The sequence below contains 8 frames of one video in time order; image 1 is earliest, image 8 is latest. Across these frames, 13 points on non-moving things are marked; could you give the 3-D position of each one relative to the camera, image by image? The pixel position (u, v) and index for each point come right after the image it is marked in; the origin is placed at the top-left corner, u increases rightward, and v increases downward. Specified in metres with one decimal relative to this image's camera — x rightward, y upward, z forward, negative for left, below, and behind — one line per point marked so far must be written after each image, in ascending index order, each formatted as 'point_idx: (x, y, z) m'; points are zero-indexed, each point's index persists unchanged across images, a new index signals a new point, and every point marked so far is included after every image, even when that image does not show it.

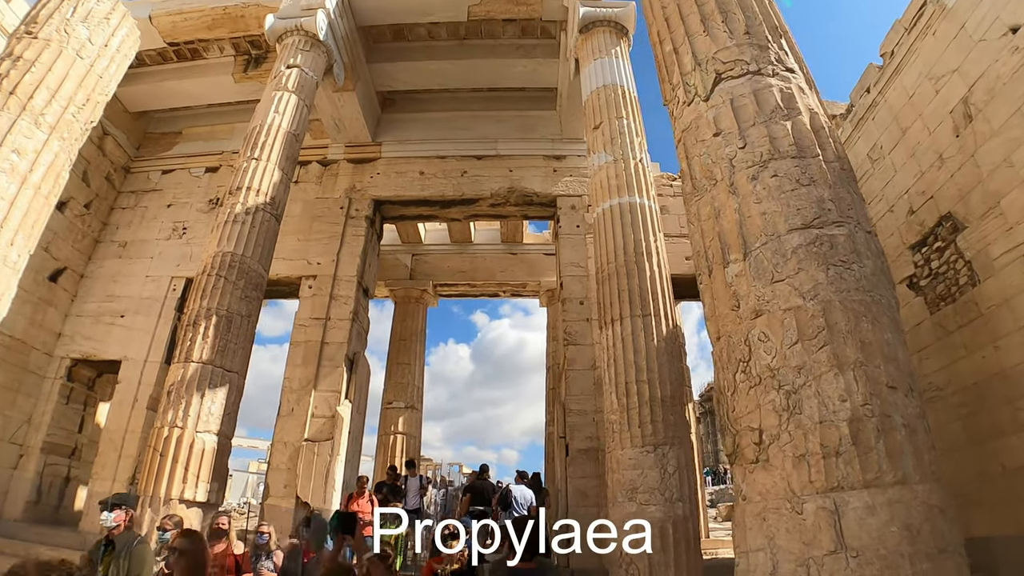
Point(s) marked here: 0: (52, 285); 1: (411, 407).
0: (-10.6, 0.0, +12.9) m
1: (-2.9, -3.4, +15.8) m
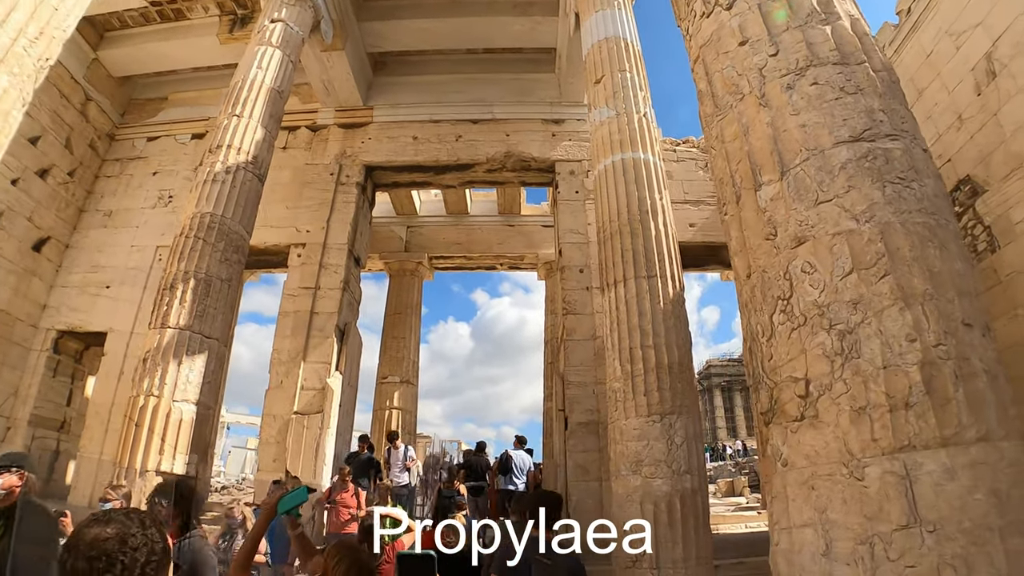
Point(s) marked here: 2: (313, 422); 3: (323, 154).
0: (-10.7, +0.7, +12.5) m
1: (-2.9, -2.6, +15.4) m
2: (-3.3, -2.2, +9.2) m
3: (-4.3, +3.0, +12.6) m
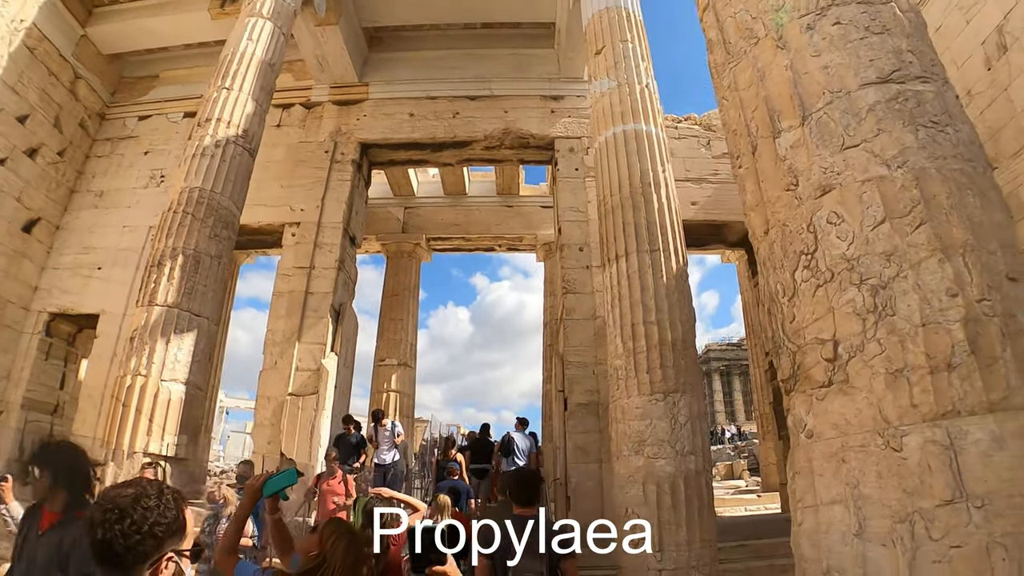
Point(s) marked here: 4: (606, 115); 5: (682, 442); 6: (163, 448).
0: (-10.7, +1.1, +12.2) m
1: (-3.0, -2.1, +15.3) m
2: (-3.3, -1.9, +9.1) m
3: (-4.3, +3.4, +12.3) m
4: (+1.2, +2.2, +7.0) m
5: (+1.4, -1.3, +4.7) m
6: (-3.8, -1.7, +6.1) m
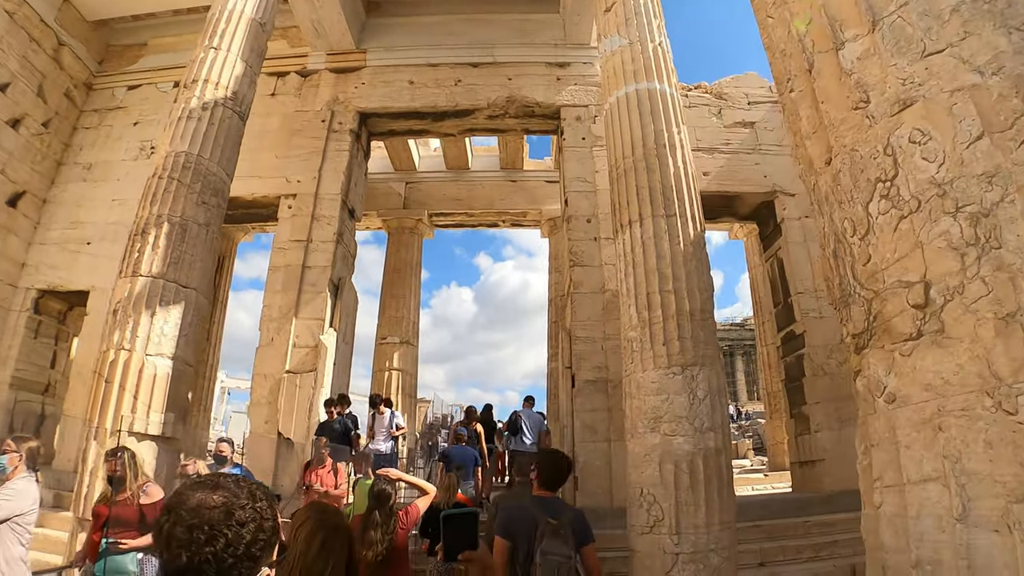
0: (-10.6, +1.7, +11.9) m
1: (-2.9, -1.4, +15.0) m
2: (-3.3, -1.5, +8.8) m
3: (-4.2, +4.0, +11.8) m
4: (+1.3, +2.5, +6.6) m
5: (+1.5, -1.0, +4.4) m
6: (-3.8, -1.4, +5.8) m
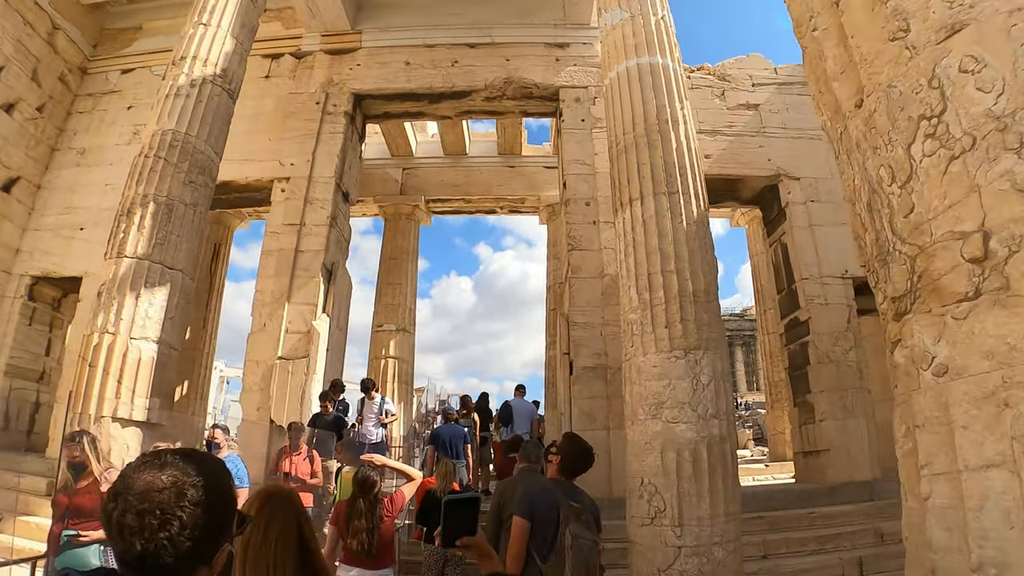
0: (-10.7, +2.0, +11.6) m
1: (-2.9, -1.1, +14.8) m
2: (-3.3, -1.2, +8.6) m
3: (-4.2, +4.3, +11.5) m
4: (+1.2, +2.7, +6.3) m
5: (+1.4, -0.9, +4.2) m
6: (-3.8, -1.2, +5.6) m
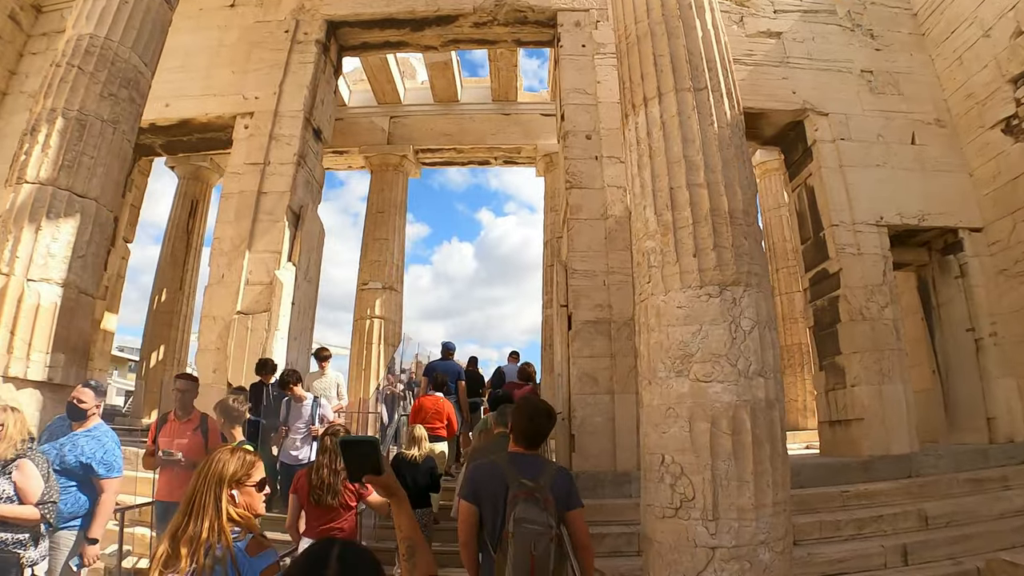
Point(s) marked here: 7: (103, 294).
0: (-10.8, +2.9, +10.4) m
1: (-3.0, 0.0, +13.7) m
2: (-3.4, -0.5, +7.6) m
3: (-4.4, +5.2, +10.2) m
4: (+1.1, +3.3, +5.1) m
5: (+1.3, -0.4, +3.1) m
6: (-3.9, -0.7, +4.5) m
7: (-7.4, -0.1, +10.1) m
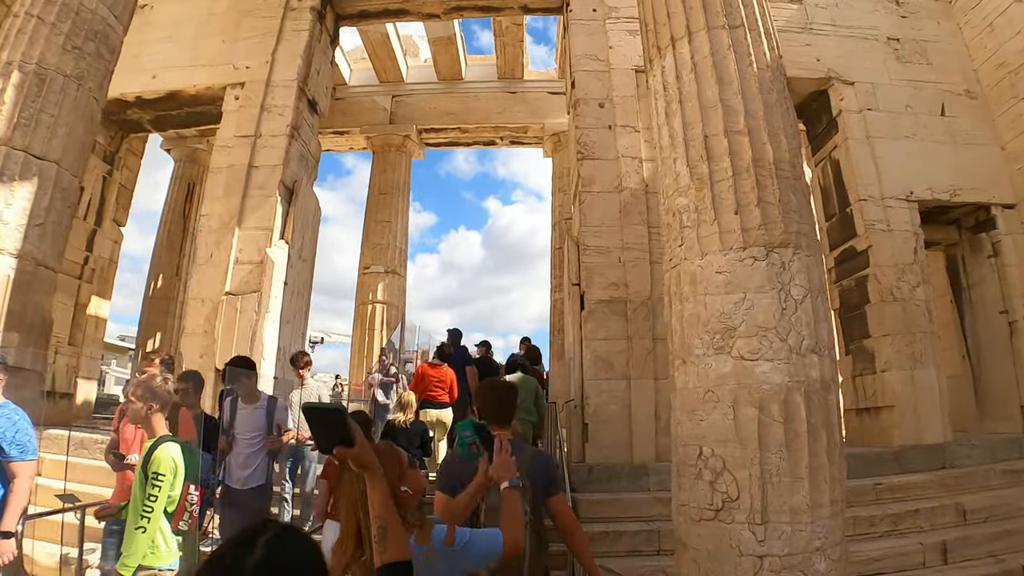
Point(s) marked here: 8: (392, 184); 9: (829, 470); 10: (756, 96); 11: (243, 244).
0: (-10.7, +3.2, +10.0) m
1: (-2.9, +0.4, +13.3) m
2: (-3.3, -0.2, +7.1) m
3: (-4.3, +5.5, +9.7) m
4: (+1.2, +3.5, +4.5) m
5: (+1.3, -0.2, +2.6) m
6: (-3.9, -0.5, +4.1) m
7: (-7.3, +0.2, +9.7) m
8: (-3.0, +2.6, +13.9) m
9: (+1.4, -0.8, +2.5) m
10: (+1.4, +1.1, +3.1) m
11: (-3.6, +0.6, +7.5) m
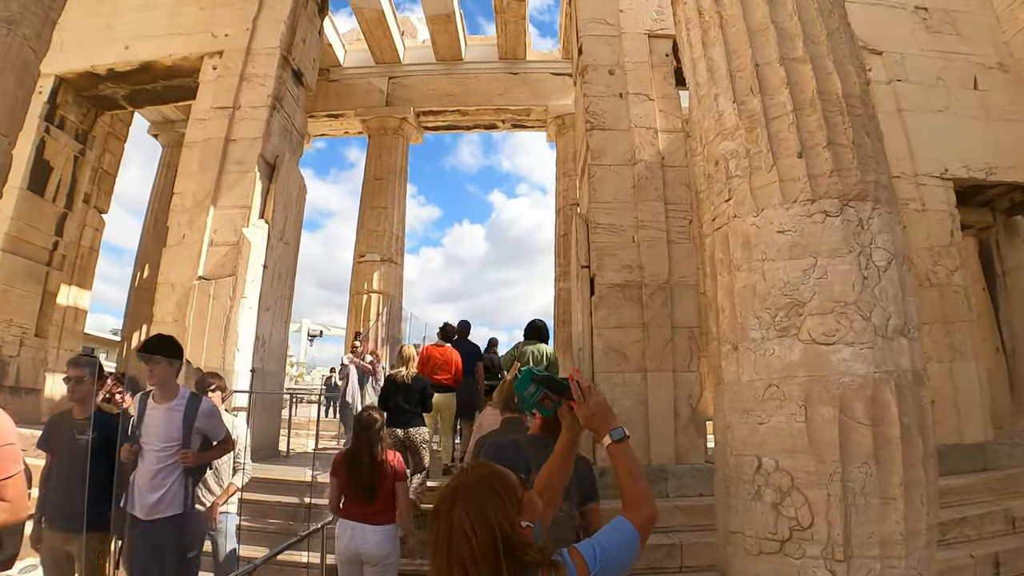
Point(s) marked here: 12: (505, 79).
0: (-10.7, +3.4, +9.3) m
1: (-2.9, +0.6, +12.7) m
2: (-3.3, 0.0, +6.5) m
3: (-4.2, +5.7, +9.0) m
4: (+1.2, +3.7, +3.9) m
5: (+1.3, -0.1, +2.0) m
6: (-3.9, -0.3, +3.5) m
7: (-7.3, +0.4, +9.1) m
8: (-3.0, +2.9, +13.3) m
9: (+1.4, -0.7, +1.9) m
10: (+1.4, +1.2, +2.5) m
11: (-3.6, +0.8, +6.9) m
12: (-0.2, +5.2, +13.8) m
